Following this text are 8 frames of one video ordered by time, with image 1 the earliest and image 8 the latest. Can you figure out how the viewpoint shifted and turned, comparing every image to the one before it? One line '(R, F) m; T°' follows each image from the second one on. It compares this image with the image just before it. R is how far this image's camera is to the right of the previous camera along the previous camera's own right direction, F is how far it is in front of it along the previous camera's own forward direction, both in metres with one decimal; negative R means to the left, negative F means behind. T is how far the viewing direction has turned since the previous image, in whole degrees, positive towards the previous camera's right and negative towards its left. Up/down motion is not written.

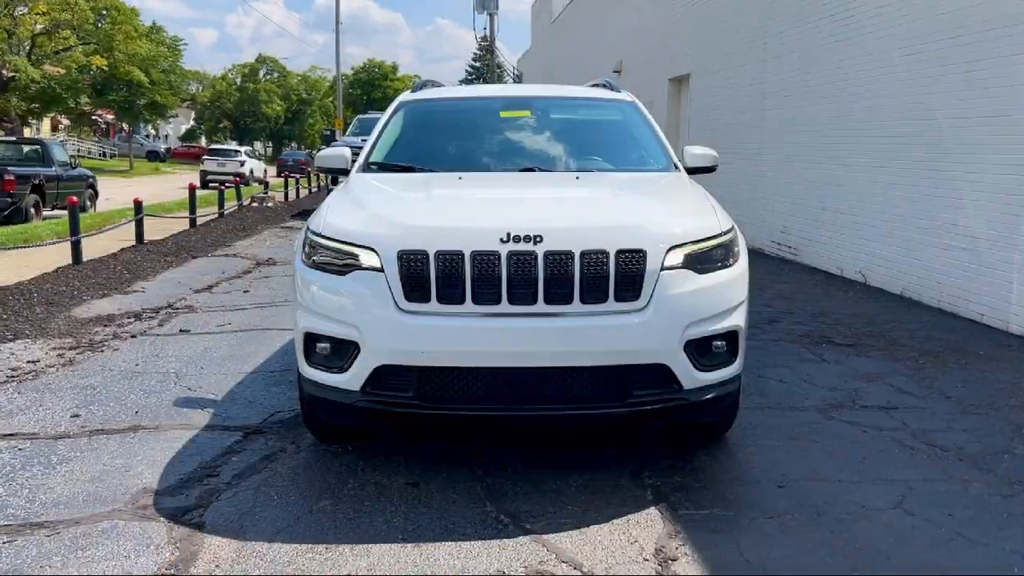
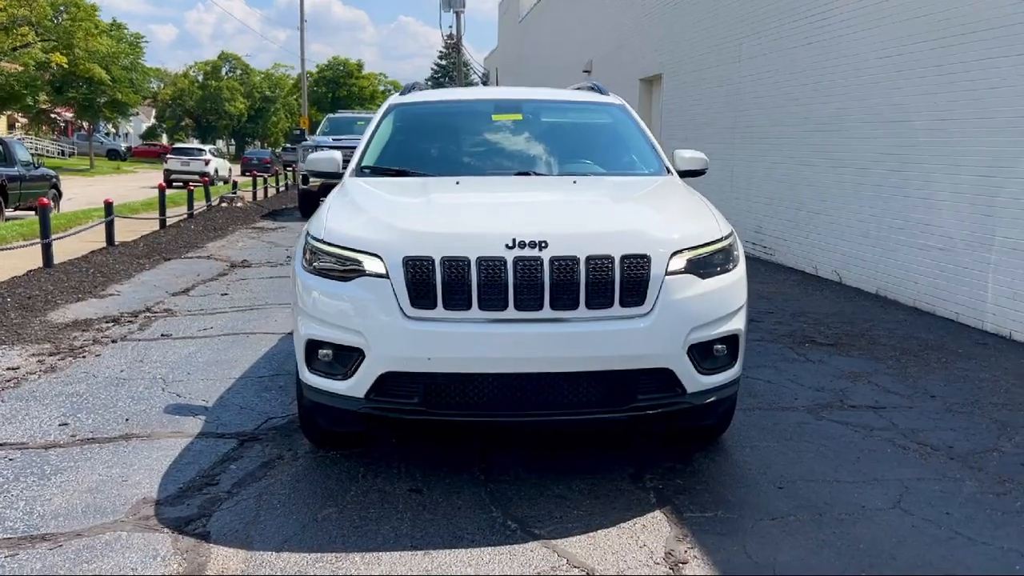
(-0.2, 0.0) m; +2°
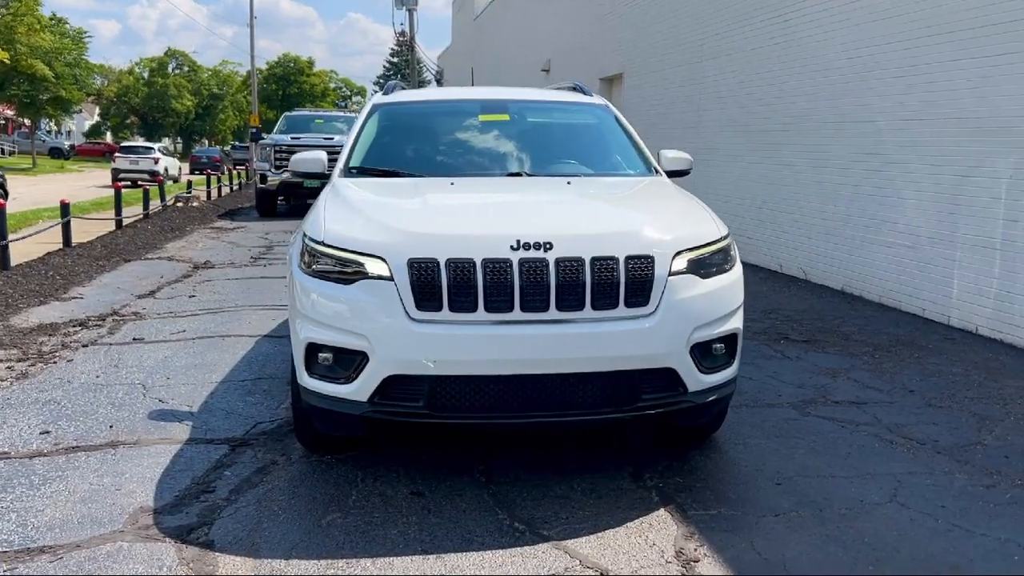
(-0.2, 0.0) m; +3°
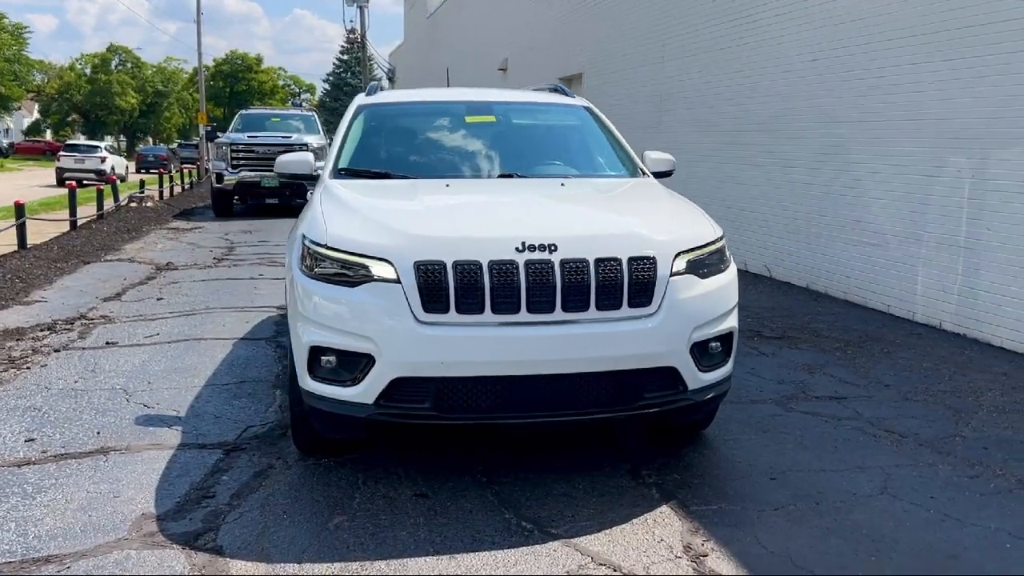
(-0.2, 0.0) m; +3°
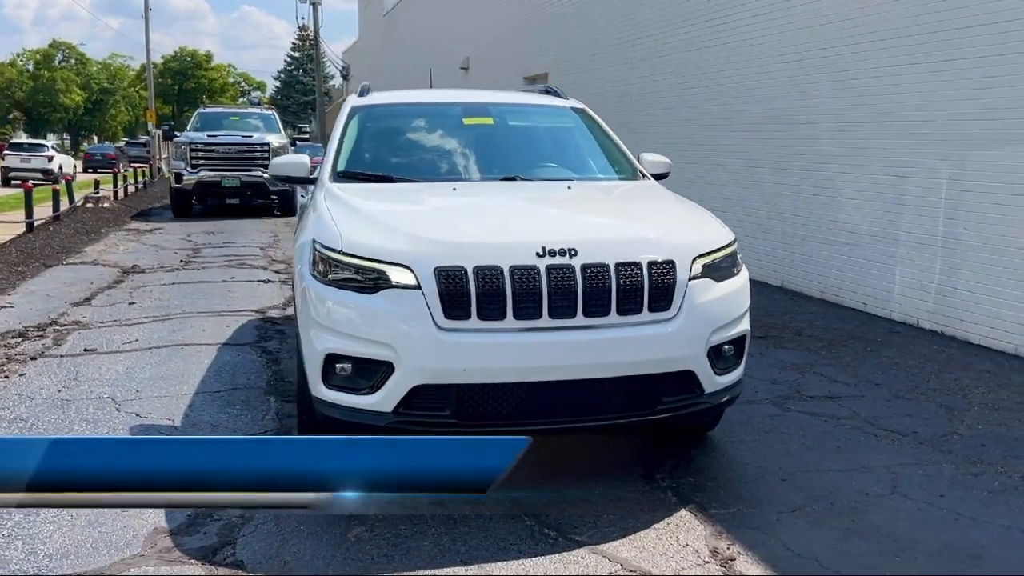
(-0.3, 0.0) m; +3°
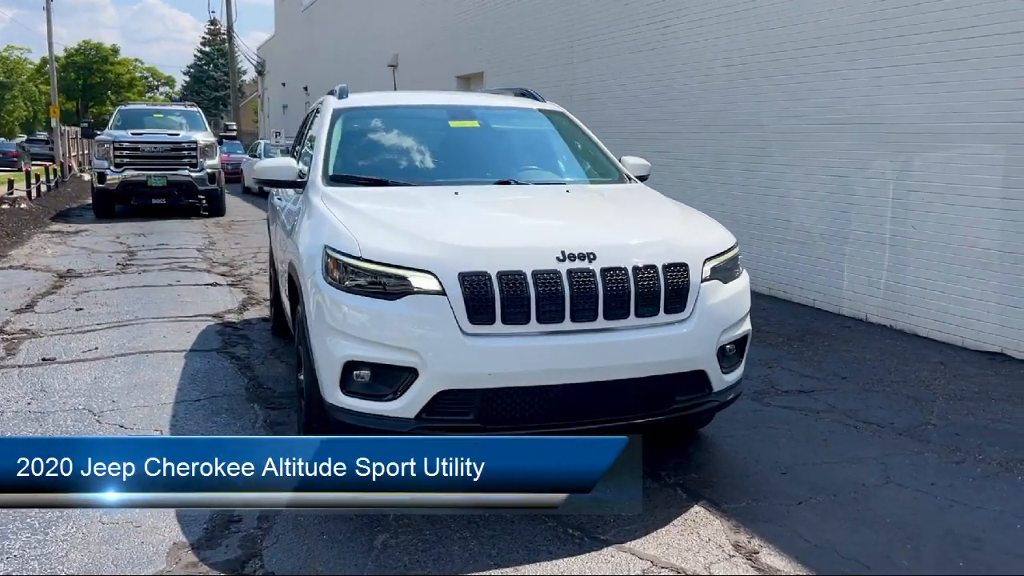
(-0.4, 0.0) m; +5°
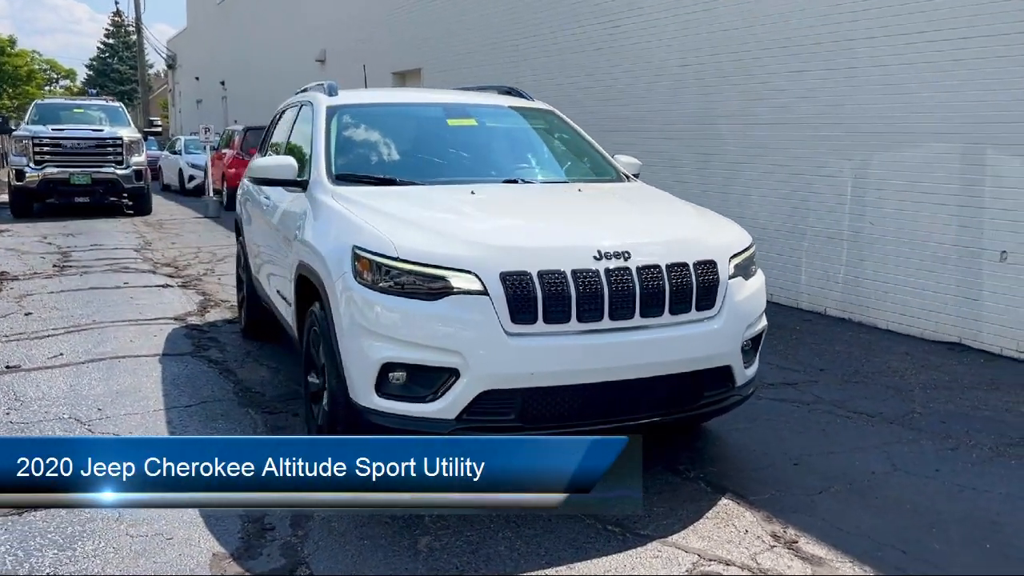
(-0.5, 0.0) m; +5°
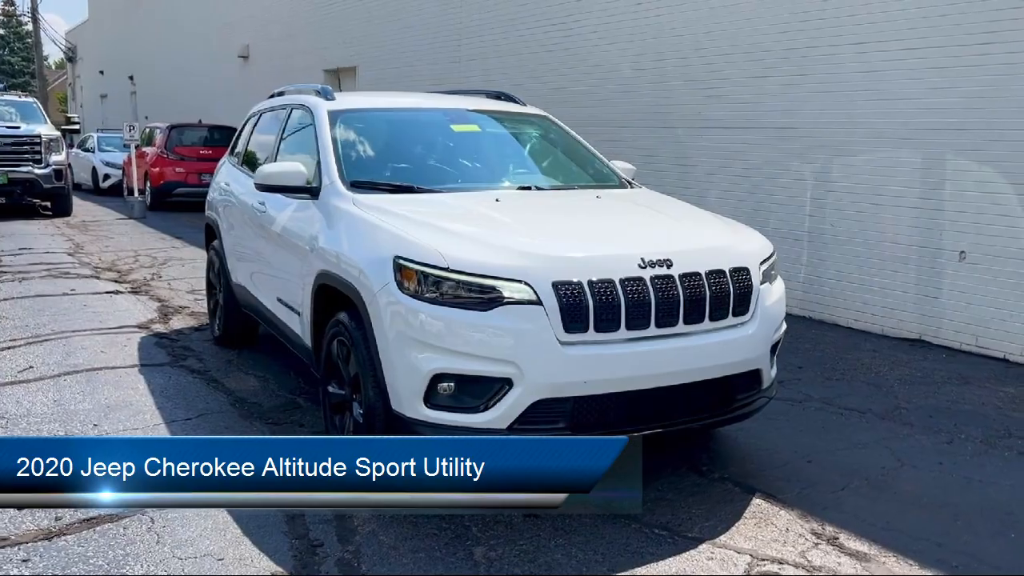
(-0.5, 0.0) m; +5°
